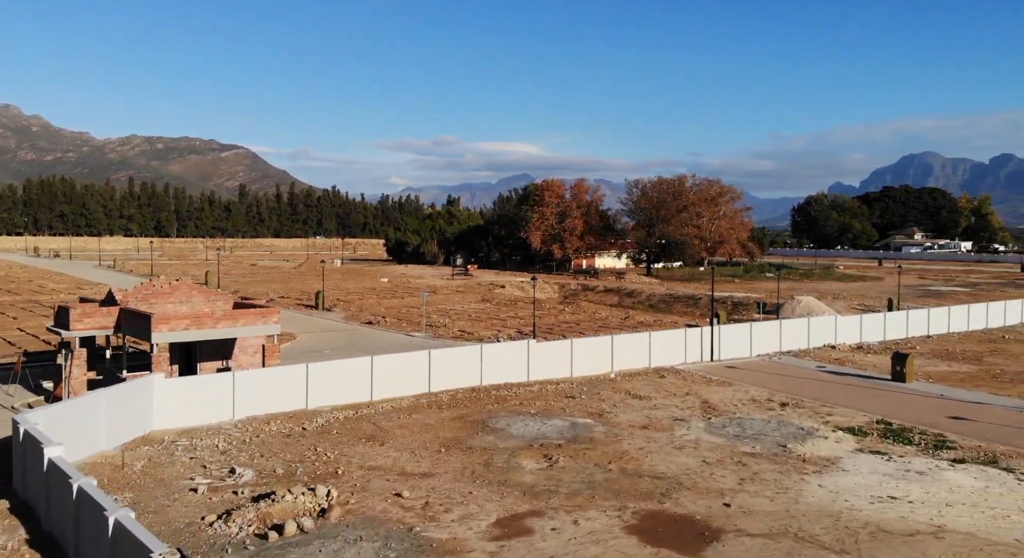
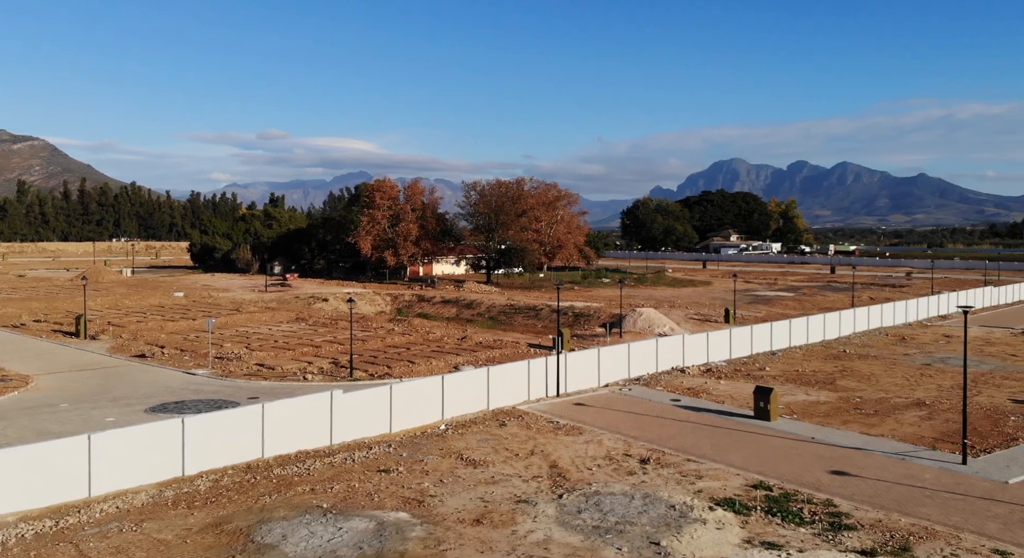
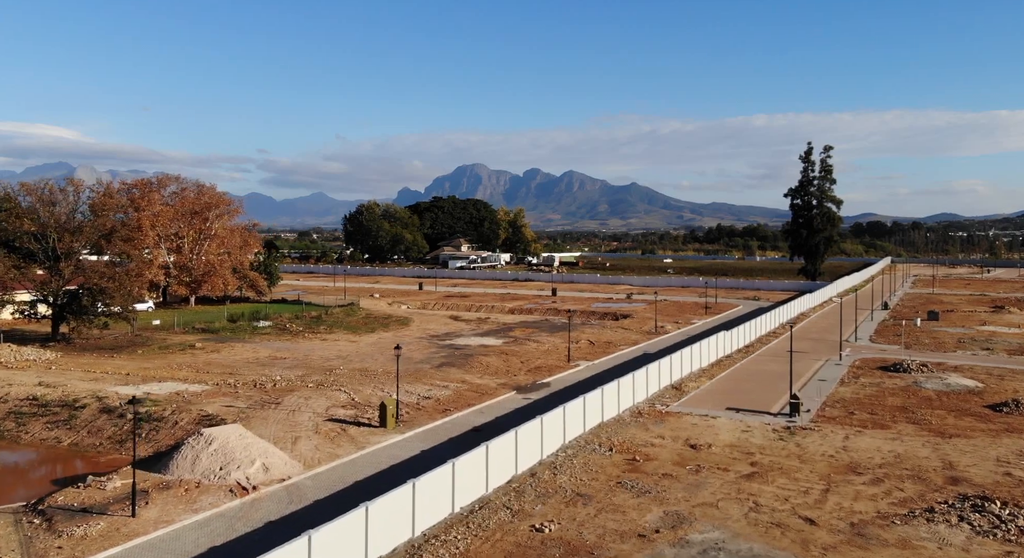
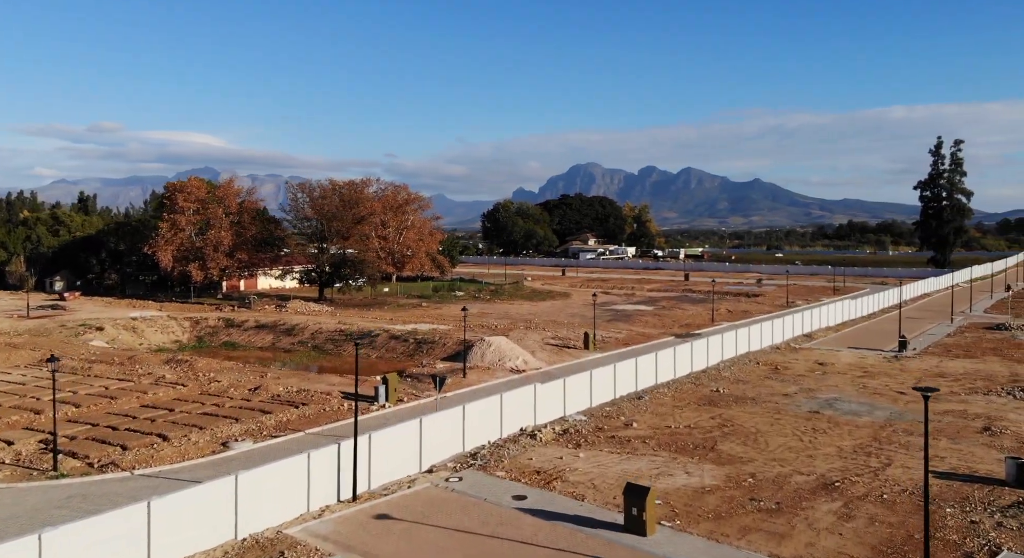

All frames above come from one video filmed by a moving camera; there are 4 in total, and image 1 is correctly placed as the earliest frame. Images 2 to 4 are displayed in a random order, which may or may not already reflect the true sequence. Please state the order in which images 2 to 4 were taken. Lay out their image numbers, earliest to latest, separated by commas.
2, 4, 3
